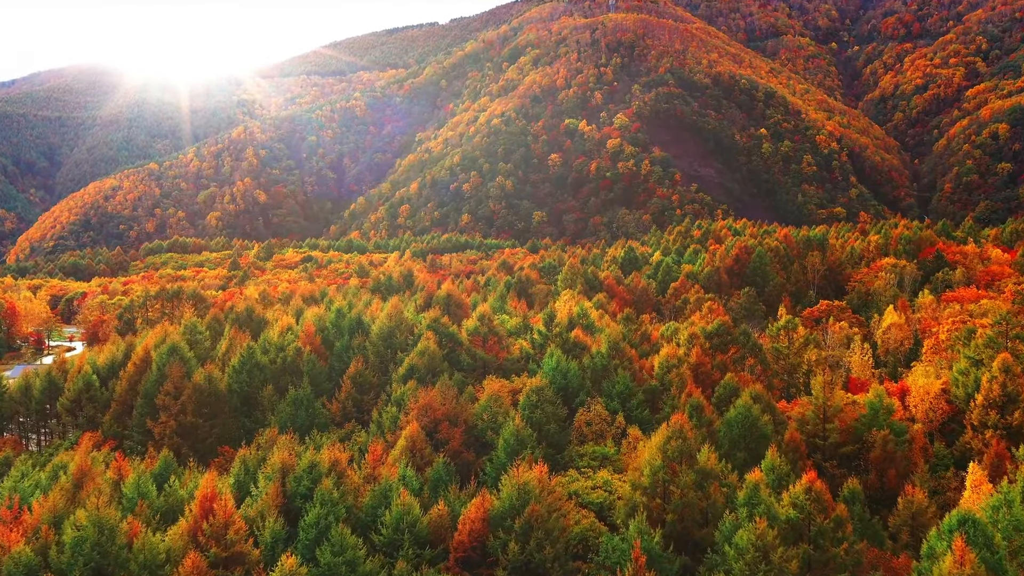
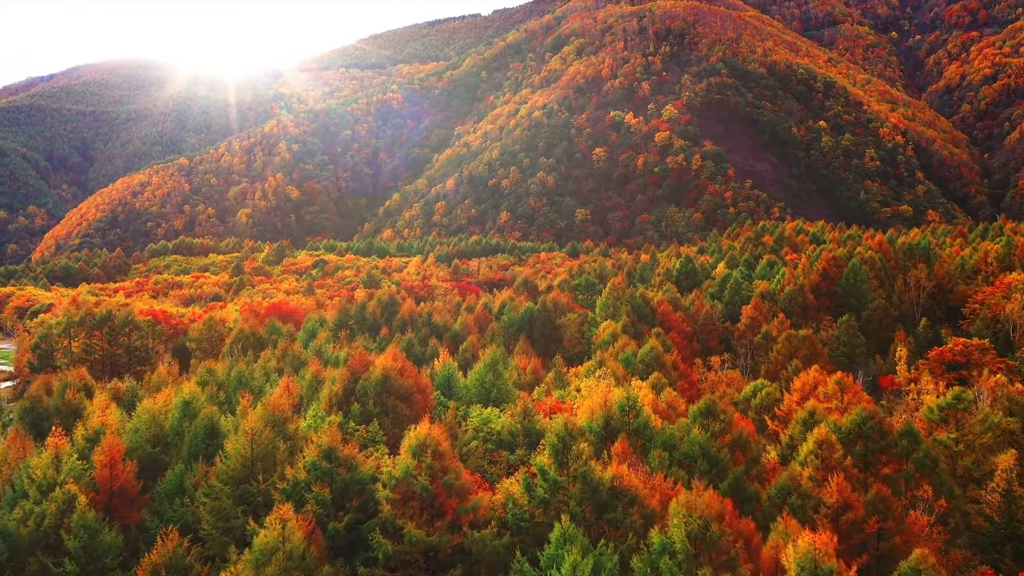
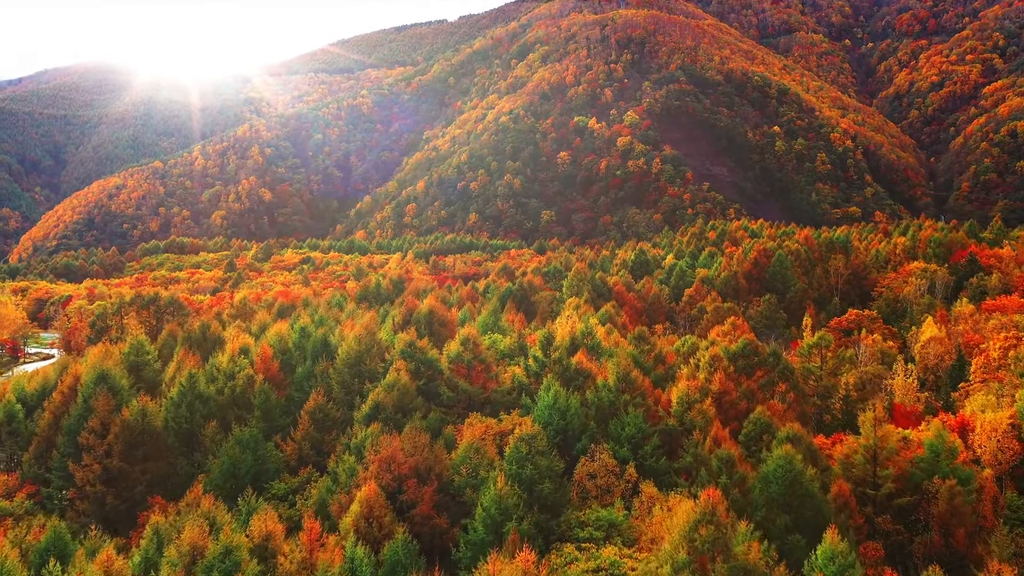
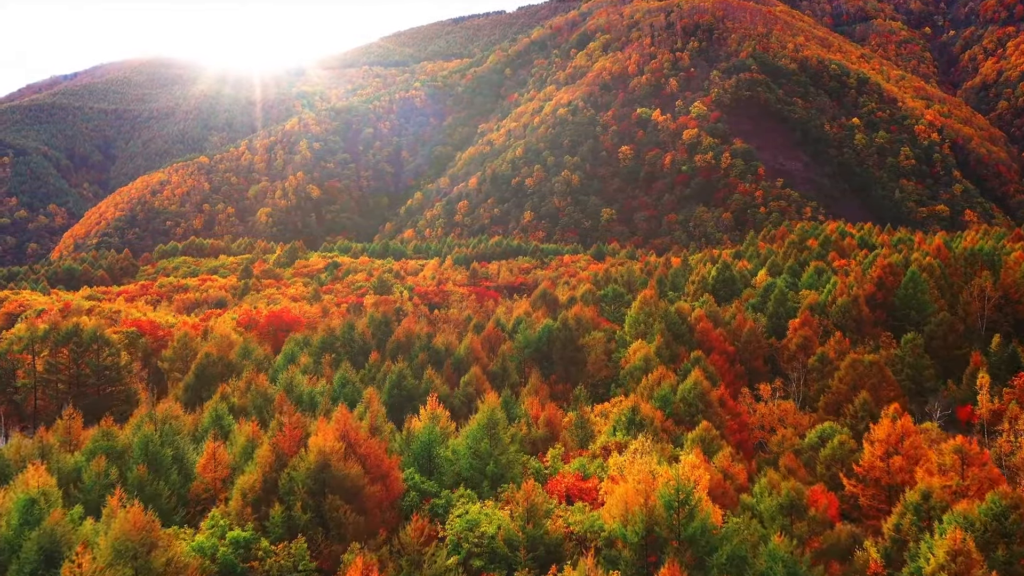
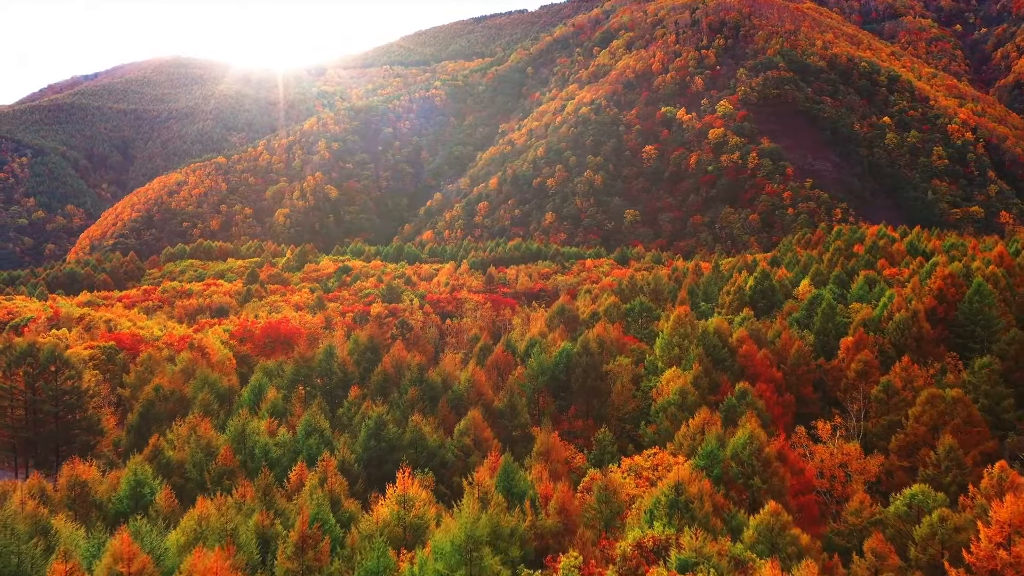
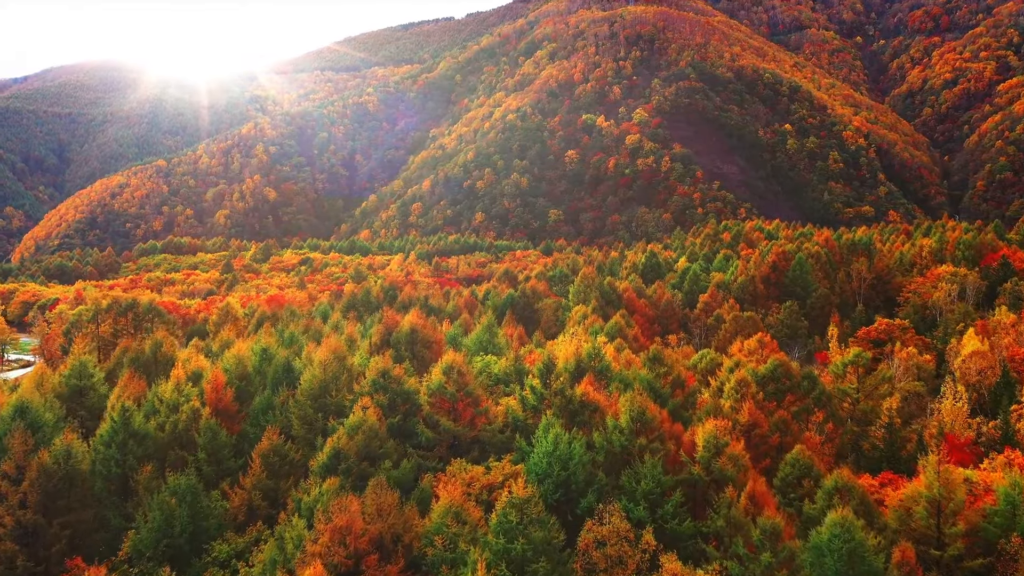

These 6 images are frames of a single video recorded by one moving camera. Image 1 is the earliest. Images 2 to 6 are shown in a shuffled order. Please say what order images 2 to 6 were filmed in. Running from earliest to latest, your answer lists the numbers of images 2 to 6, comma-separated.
3, 6, 2, 4, 5
